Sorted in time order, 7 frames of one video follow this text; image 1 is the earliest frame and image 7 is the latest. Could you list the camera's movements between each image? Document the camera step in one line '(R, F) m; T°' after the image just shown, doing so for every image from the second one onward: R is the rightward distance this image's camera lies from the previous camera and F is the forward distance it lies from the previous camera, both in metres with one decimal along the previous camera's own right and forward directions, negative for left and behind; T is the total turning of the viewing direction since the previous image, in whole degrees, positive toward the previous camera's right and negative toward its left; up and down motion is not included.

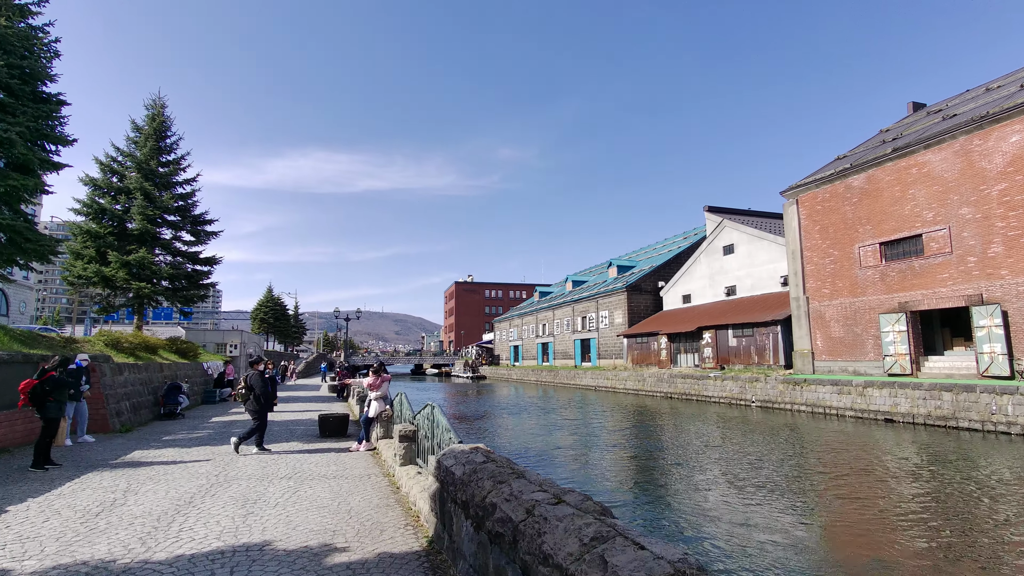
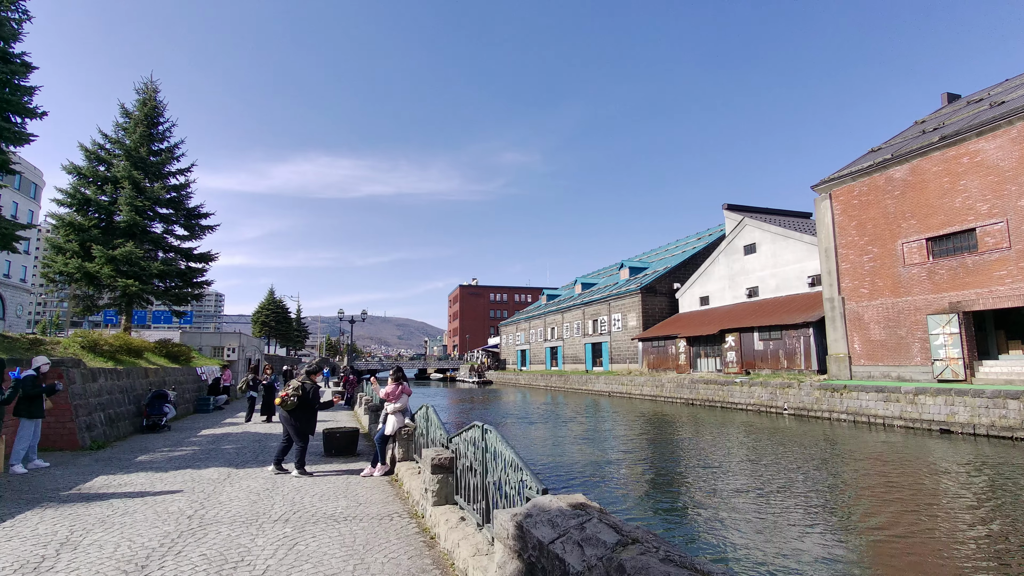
(-0.6, +1.6) m; 0°
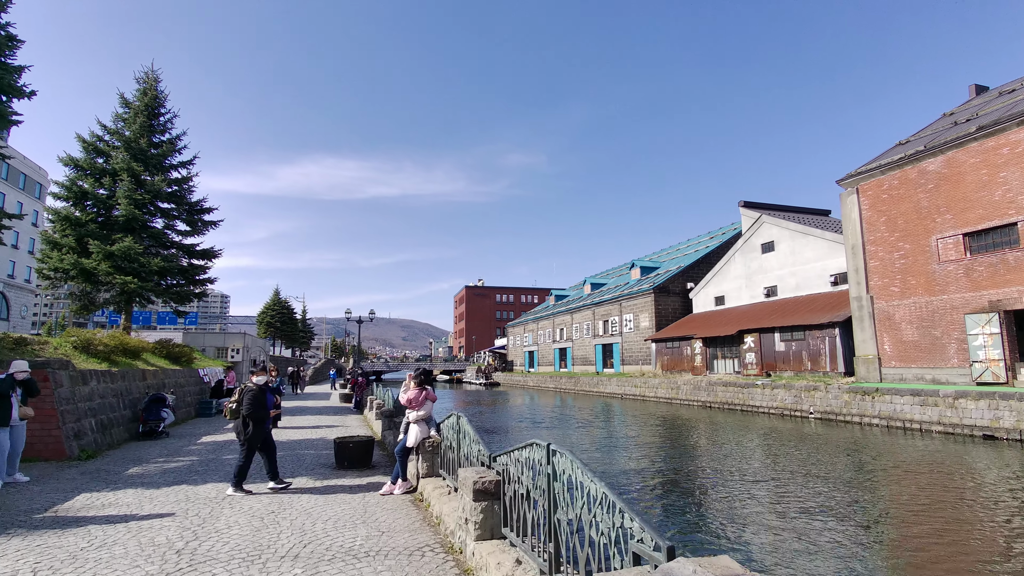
(-0.4, +0.9) m; 0°
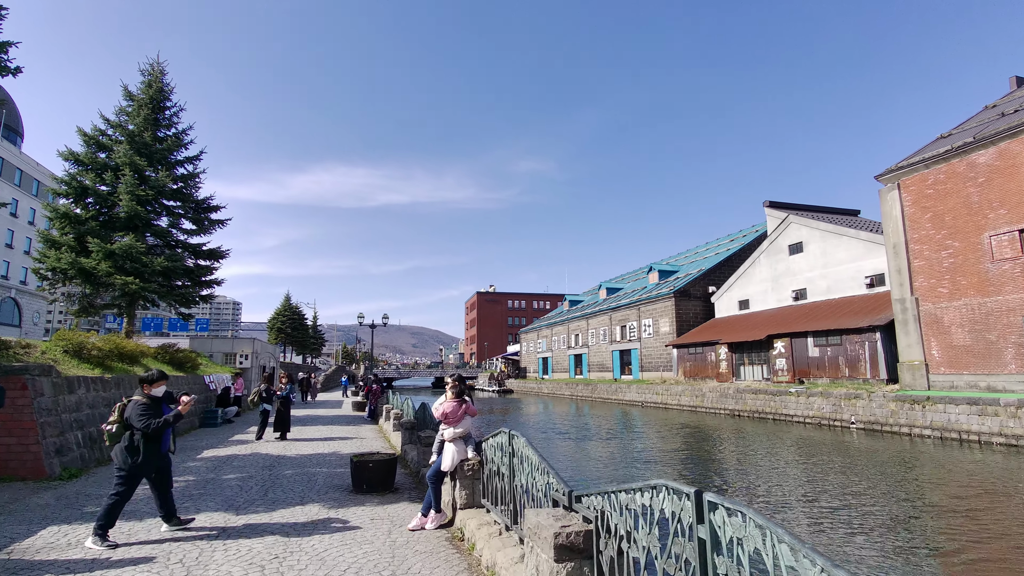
(-0.5, +1.1) m; -1°
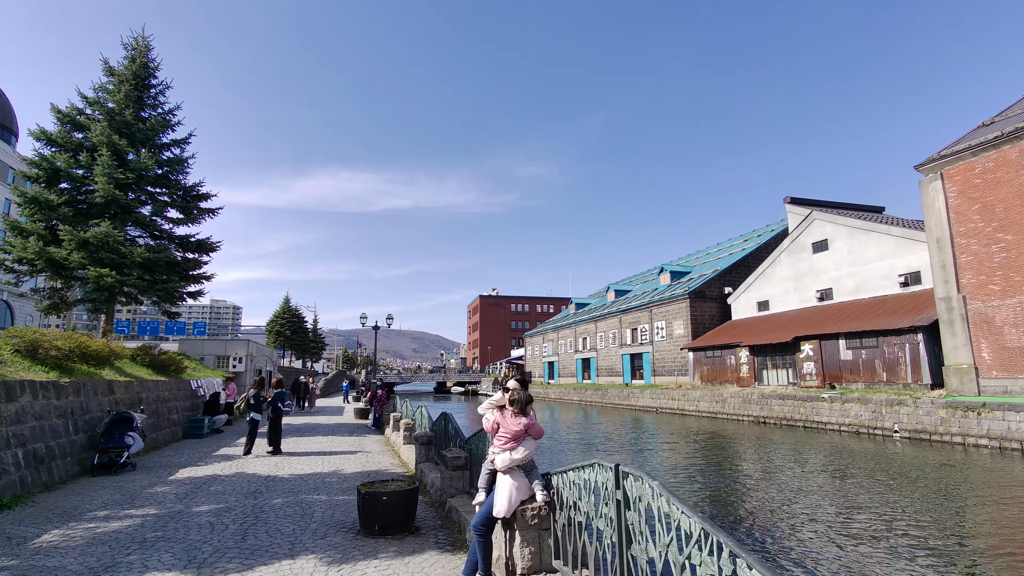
(-0.5, +1.6) m; 0°
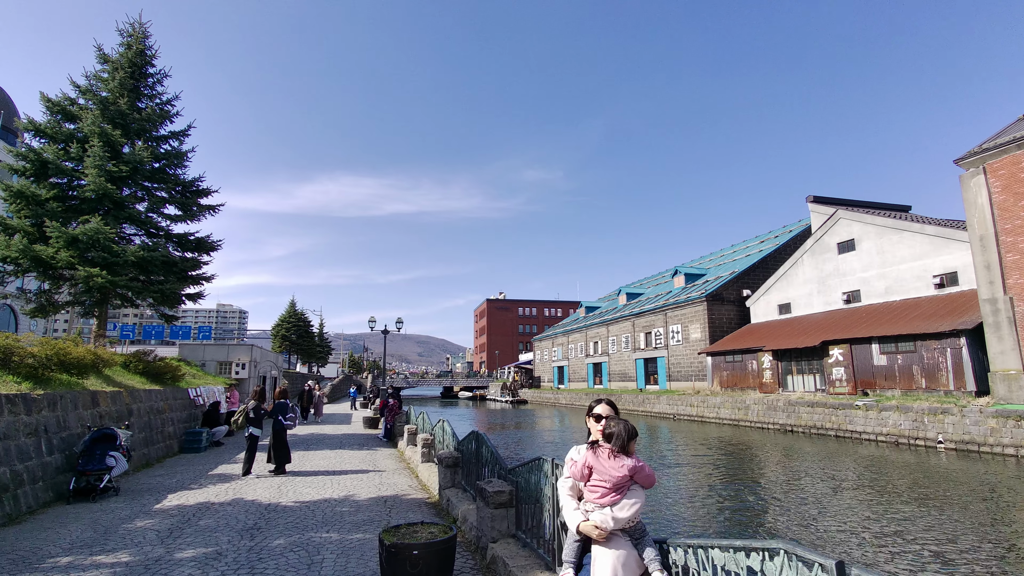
(-0.4, +1.1) m; -1°
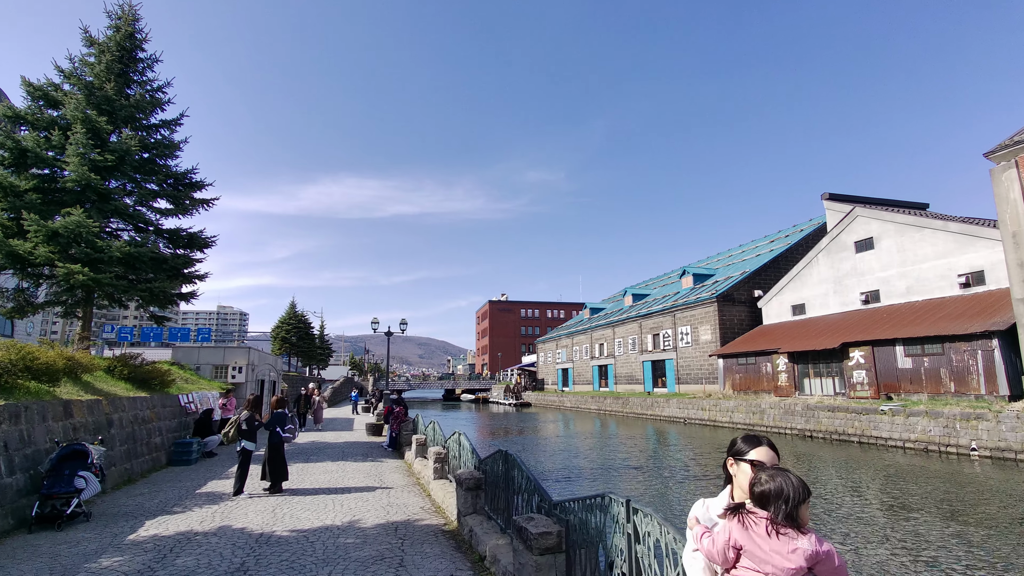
(-0.3, +0.9) m; 0°
